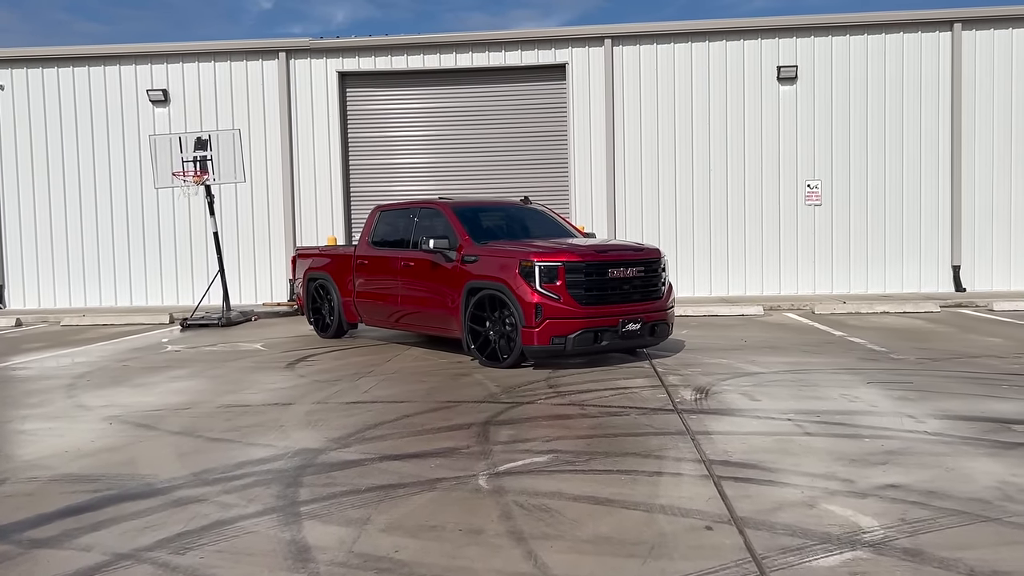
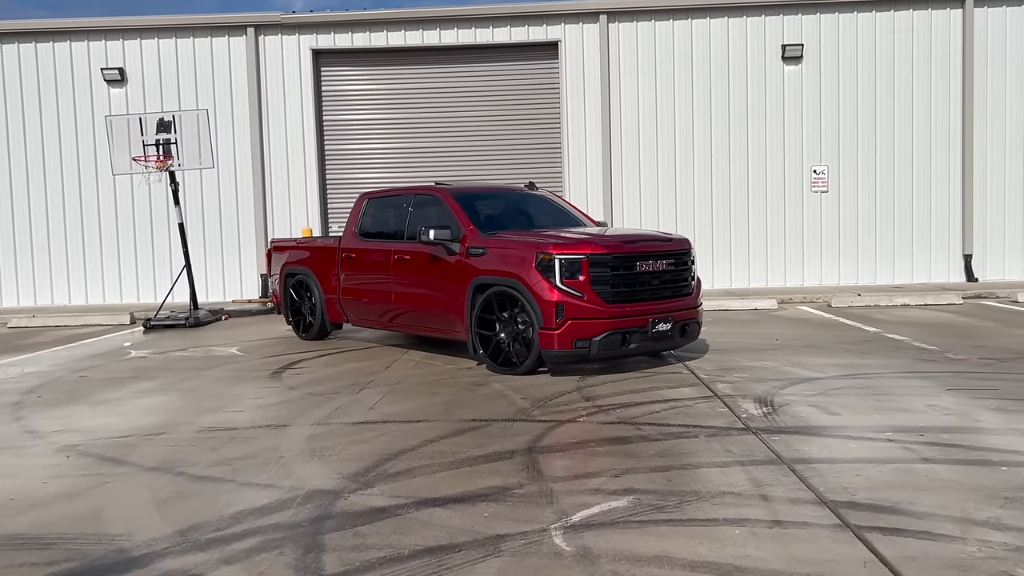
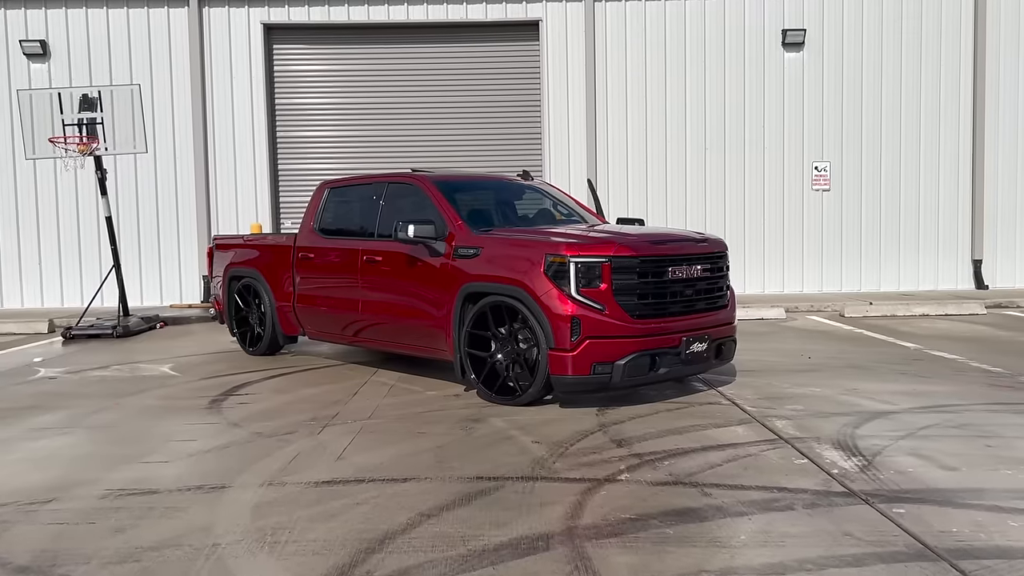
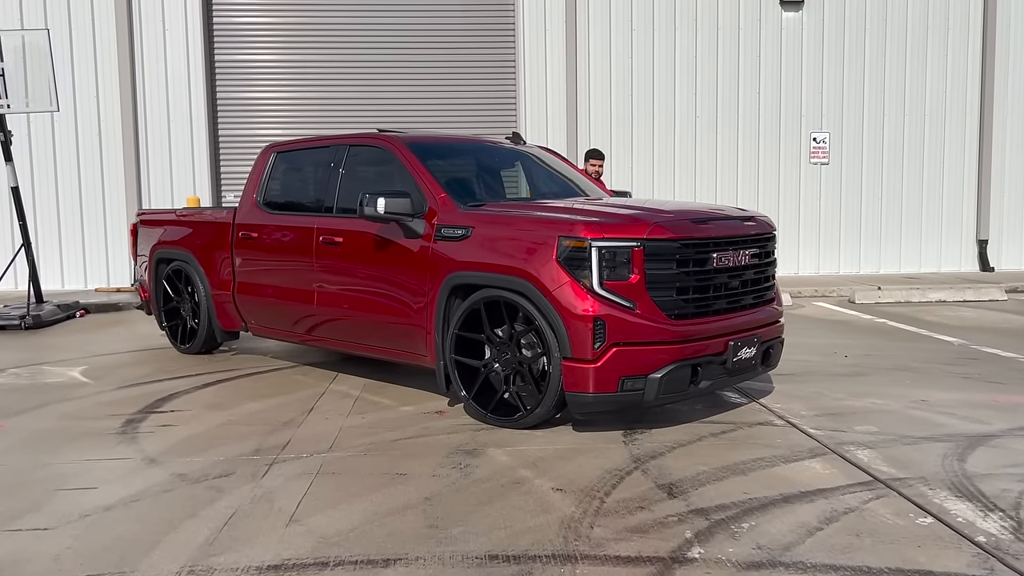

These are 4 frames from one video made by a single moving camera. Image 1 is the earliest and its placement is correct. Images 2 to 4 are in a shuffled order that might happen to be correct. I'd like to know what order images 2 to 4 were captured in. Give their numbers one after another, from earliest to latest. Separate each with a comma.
2, 3, 4
